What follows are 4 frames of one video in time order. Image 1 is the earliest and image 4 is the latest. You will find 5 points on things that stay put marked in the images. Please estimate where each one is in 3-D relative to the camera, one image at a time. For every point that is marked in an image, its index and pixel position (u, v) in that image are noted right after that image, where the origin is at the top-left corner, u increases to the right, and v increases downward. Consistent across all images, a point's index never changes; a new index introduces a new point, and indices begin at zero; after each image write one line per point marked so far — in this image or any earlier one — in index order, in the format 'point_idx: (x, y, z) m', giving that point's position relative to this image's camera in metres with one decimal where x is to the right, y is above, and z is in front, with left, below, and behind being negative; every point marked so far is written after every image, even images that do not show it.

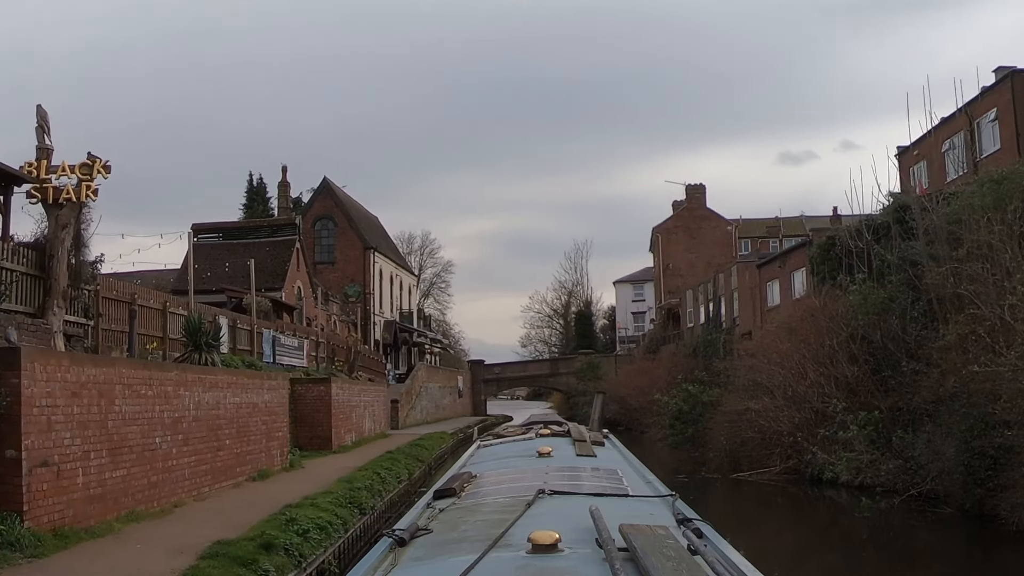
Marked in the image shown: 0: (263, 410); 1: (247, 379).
0: (-4.8, -2.3, +15.8) m
1: (-4.9, -1.7, +15.2) m
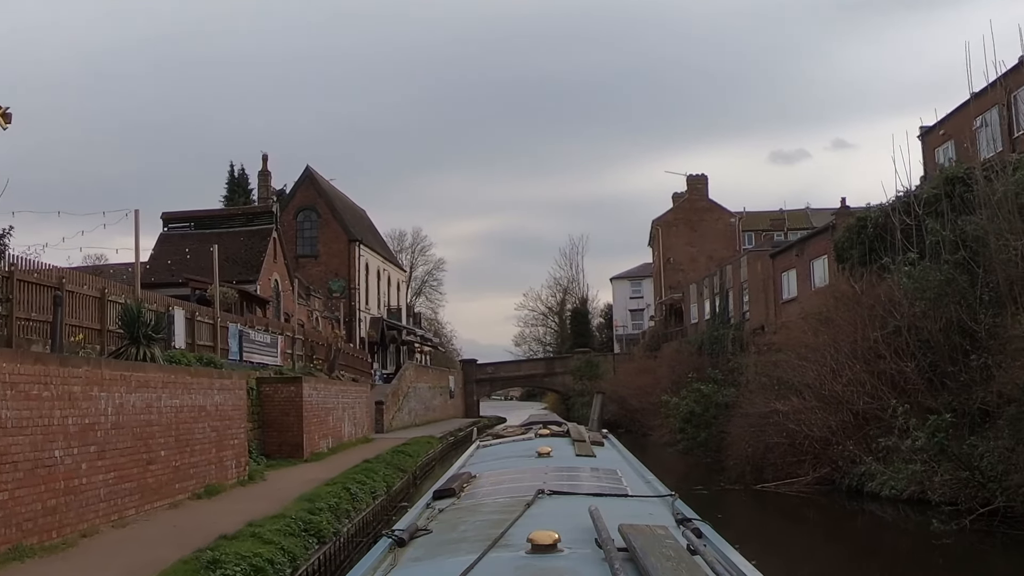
0: (-4.9, -2.0, +13.4) m
1: (-5.0, -1.4, +12.8) m
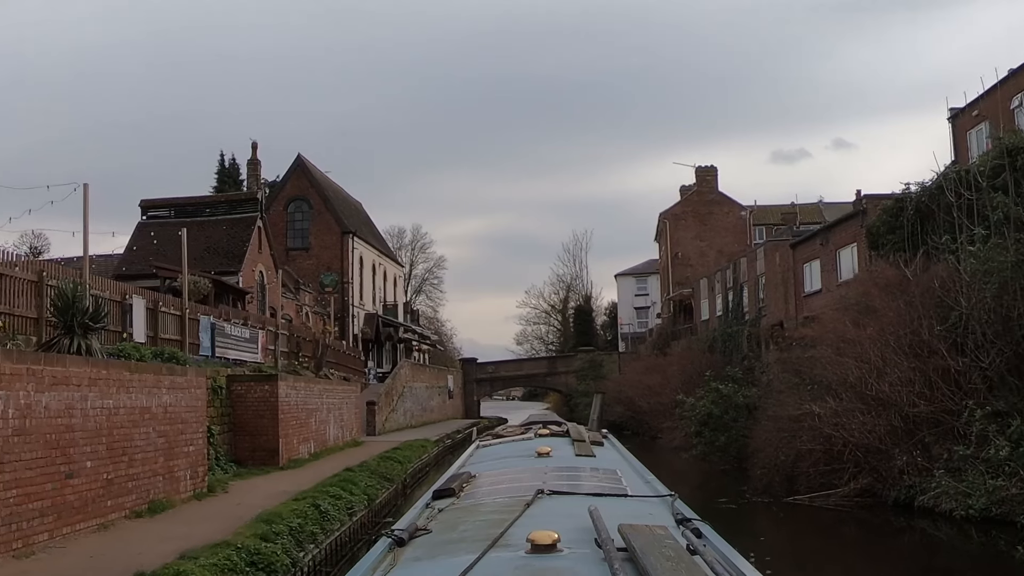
0: (-4.9, -1.8, +11.4) m
1: (-5.0, -1.1, +10.8) m
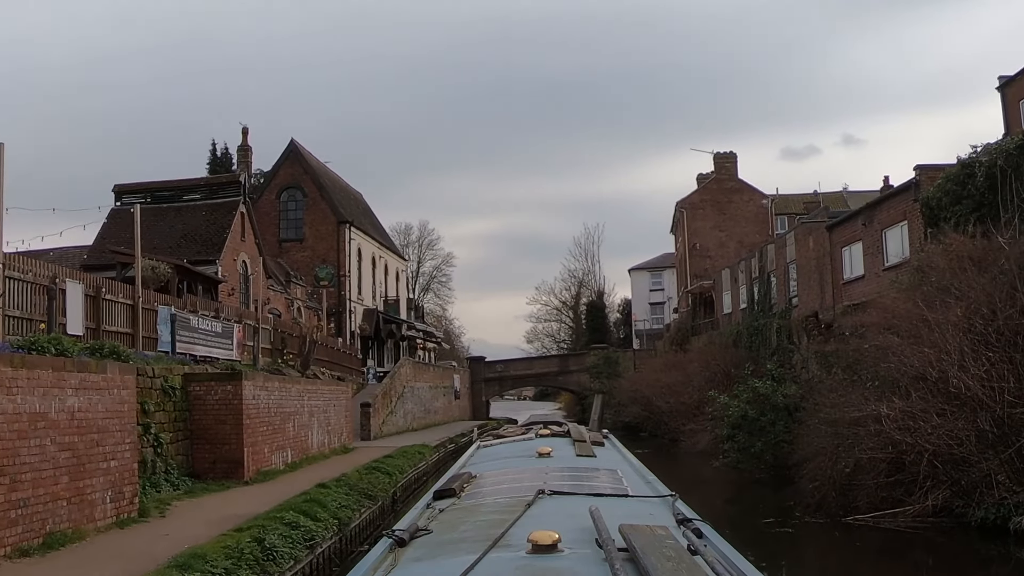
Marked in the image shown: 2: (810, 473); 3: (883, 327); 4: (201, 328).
0: (-4.9, -1.5, +9.0) m
1: (-5.0, -0.8, +8.3) m
2: (+5.3, -3.3, +14.6) m
3: (+6.4, -0.7, +14.3) m
4: (-6.8, -0.9, +18.1) m
